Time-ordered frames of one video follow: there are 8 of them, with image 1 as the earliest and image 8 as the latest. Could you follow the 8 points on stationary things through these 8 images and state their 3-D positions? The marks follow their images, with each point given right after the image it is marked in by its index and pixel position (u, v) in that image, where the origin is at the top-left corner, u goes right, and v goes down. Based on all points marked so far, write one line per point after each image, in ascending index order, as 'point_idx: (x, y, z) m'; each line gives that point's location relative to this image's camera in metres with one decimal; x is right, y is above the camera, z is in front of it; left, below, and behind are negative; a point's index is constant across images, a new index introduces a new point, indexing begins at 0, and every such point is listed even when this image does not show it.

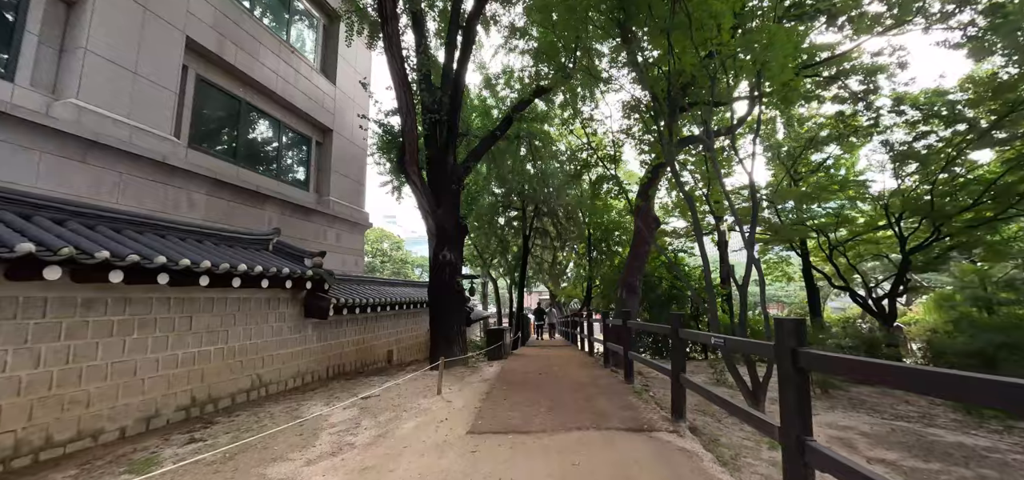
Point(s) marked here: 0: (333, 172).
0: (-4.8, +1.9, +11.7) m
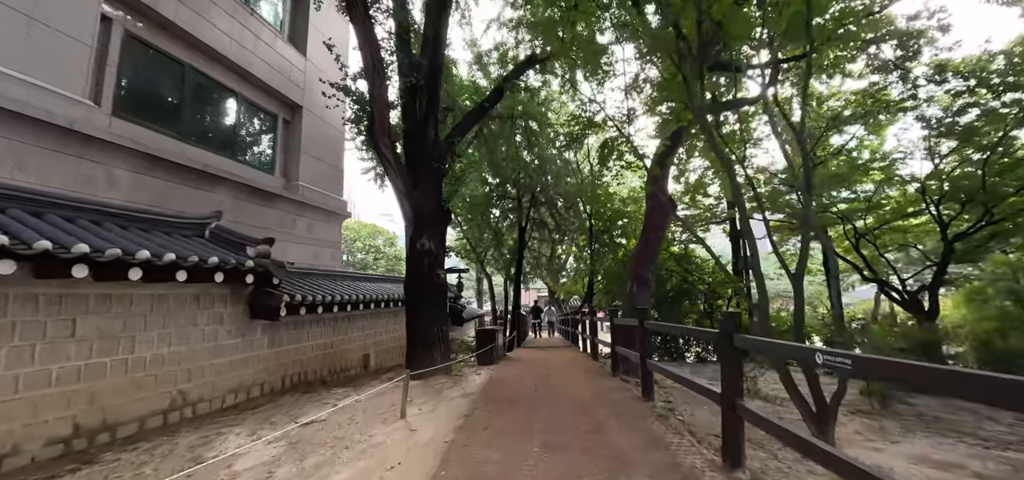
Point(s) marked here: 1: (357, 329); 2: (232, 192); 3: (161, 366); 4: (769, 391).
0: (-5.0, +2.1, +10.4) m
1: (-3.2, -1.8, +9.0) m
2: (-5.4, +0.9, +8.4) m
3: (-4.0, -1.4, +4.9) m
4: (+3.9, -2.3, +6.6) m
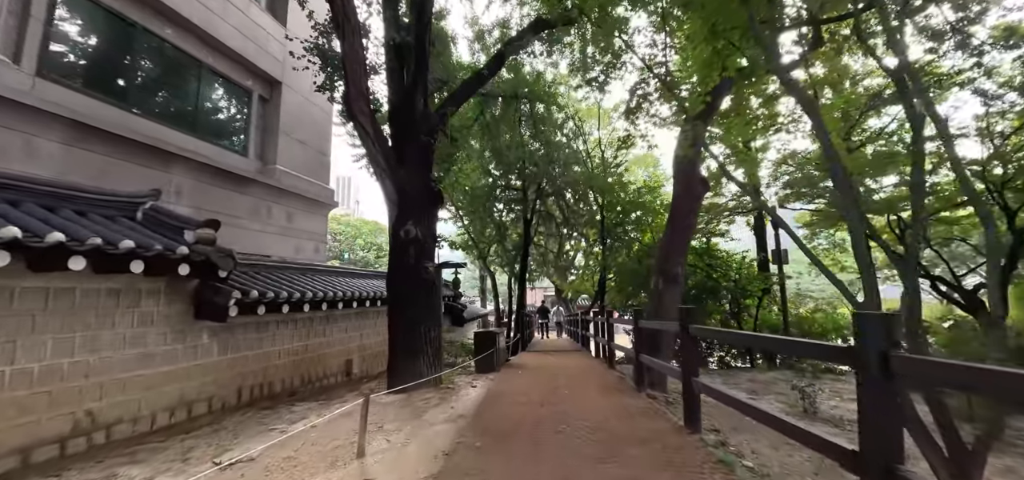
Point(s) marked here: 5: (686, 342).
0: (-4.9, +2.3, +9.3) m
1: (-3.2, -1.7, +7.9) m
2: (-5.3, +1.1, +7.3) m
3: (-4.0, -1.2, +3.8) m
4: (+3.9, -2.1, +5.3) m
5: (+1.4, -0.8, +3.5) m
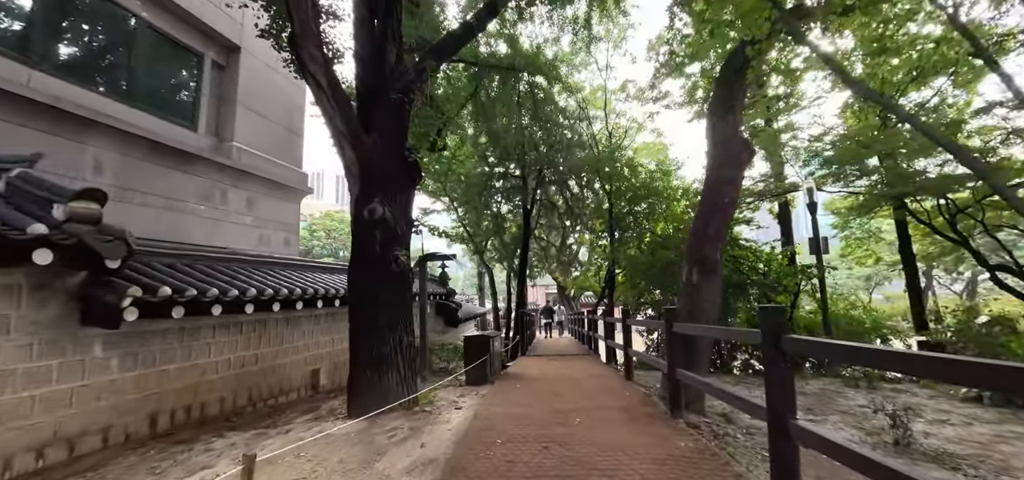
0: (-5.0, +2.5, +8.0) m
1: (-3.2, -1.5, +6.6) m
2: (-5.4, +1.3, +6.0) m
3: (-4.0, -1.1, +2.5) m
4: (+3.8, -1.9, +4.0) m
5: (+1.3, -0.6, +2.2) m
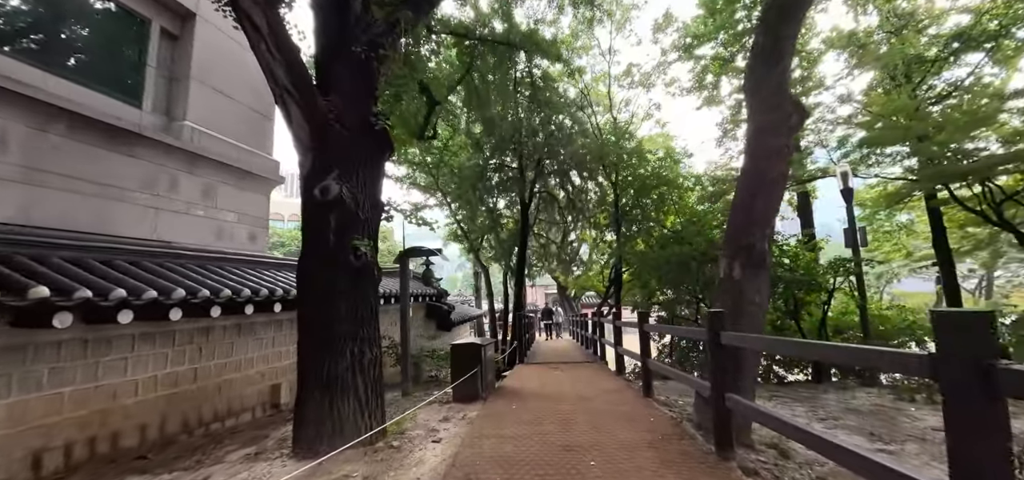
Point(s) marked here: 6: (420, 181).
0: (-5.1, +2.6, +7.0) m
1: (-3.3, -1.4, +5.6) m
2: (-5.5, +1.4, +5.0) m
3: (-4.1, -0.9, +1.5) m
4: (+3.8, -1.7, +3.1) m
5: (+1.3, -0.5, +1.2) m
6: (-3.1, +2.0, +14.3) m
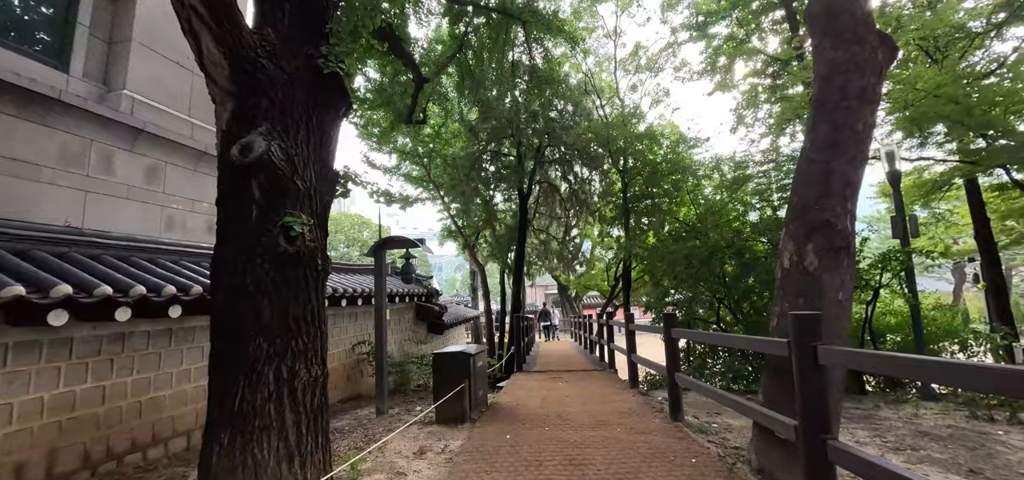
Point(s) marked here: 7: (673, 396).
0: (-5.1, +2.7, +6.0) m
1: (-3.3, -1.2, +4.6) m
2: (-5.5, +1.5, +4.0) m
3: (-4.1, -0.8, +0.5) m
4: (+3.7, -1.6, +2.1) m
5: (+1.2, -0.3, +0.2) m
6: (-3.2, +2.1, +13.4) m
7: (+1.5, -1.4, +3.9) m
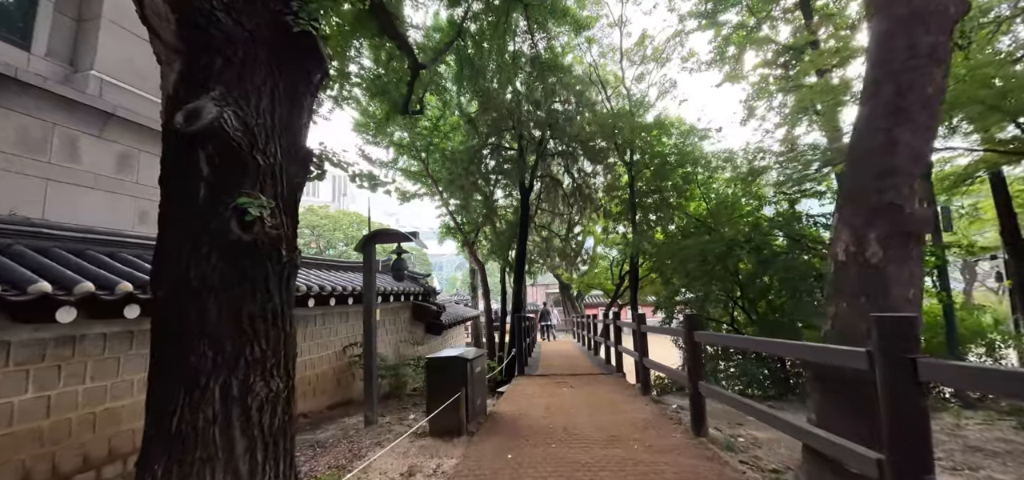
0: (-5.1, +2.8, +5.6) m
1: (-3.3, -1.1, +4.1) m
2: (-5.5, +1.6, +3.6) m
3: (-4.1, -0.7, +0.1) m
4: (+3.7, -1.5, +1.6) m
5: (+1.3, -0.3, -0.2) m
6: (-3.1, +2.2, +12.9) m
7: (+1.5, -1.3, +3.5) m
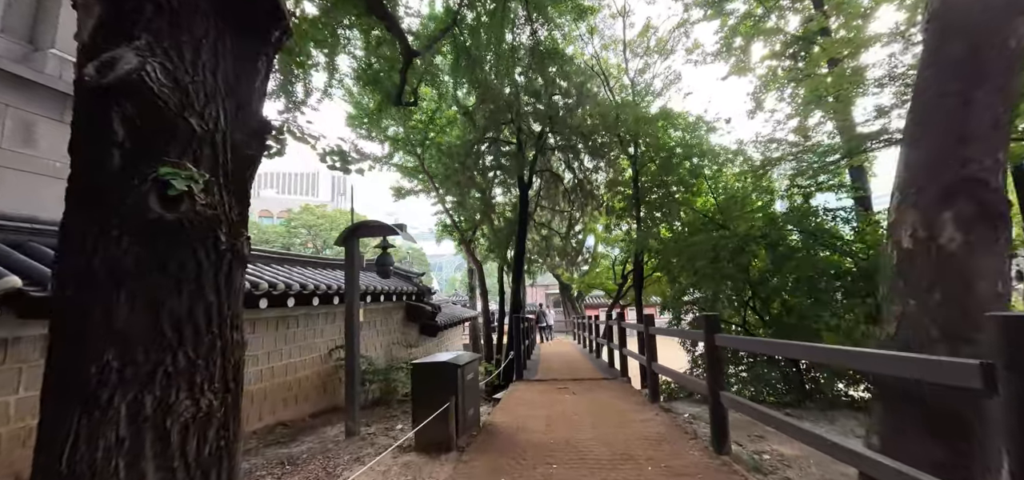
0: (-5.1, +2.8, +5.2) m
1: (-3.3, -1.1, +3.7) m
2: (-5.6, +1.7, +3.1) m
3: (-4.2, -0.6, -0.3) m
4: (+3.7, -1.4, +1.2) m
5: (+1.2, -0.2, -0.6) m
6: (-3.2, +2.2, +12.5) m
7: (+1.4, -1.3, +3.0) m
